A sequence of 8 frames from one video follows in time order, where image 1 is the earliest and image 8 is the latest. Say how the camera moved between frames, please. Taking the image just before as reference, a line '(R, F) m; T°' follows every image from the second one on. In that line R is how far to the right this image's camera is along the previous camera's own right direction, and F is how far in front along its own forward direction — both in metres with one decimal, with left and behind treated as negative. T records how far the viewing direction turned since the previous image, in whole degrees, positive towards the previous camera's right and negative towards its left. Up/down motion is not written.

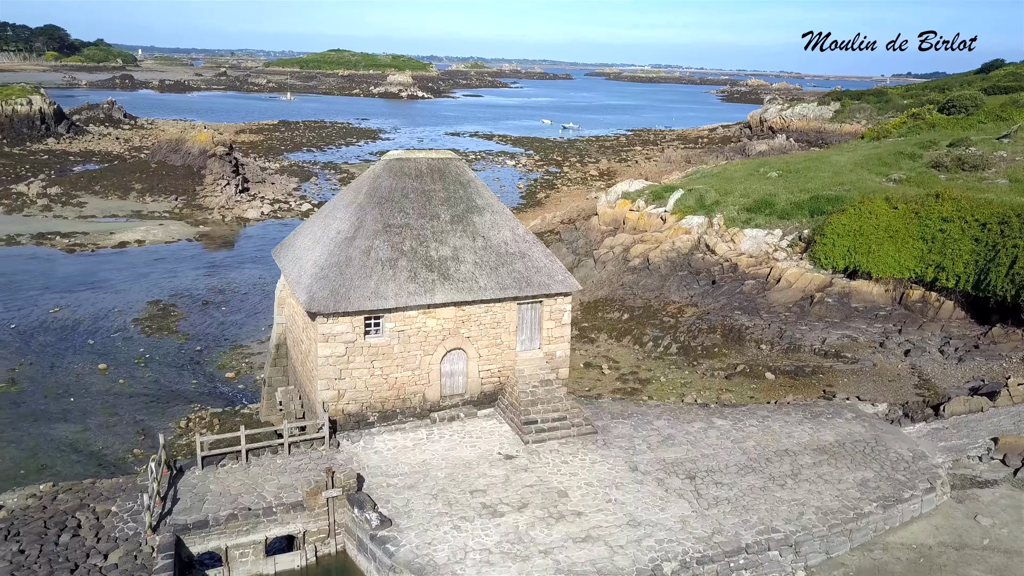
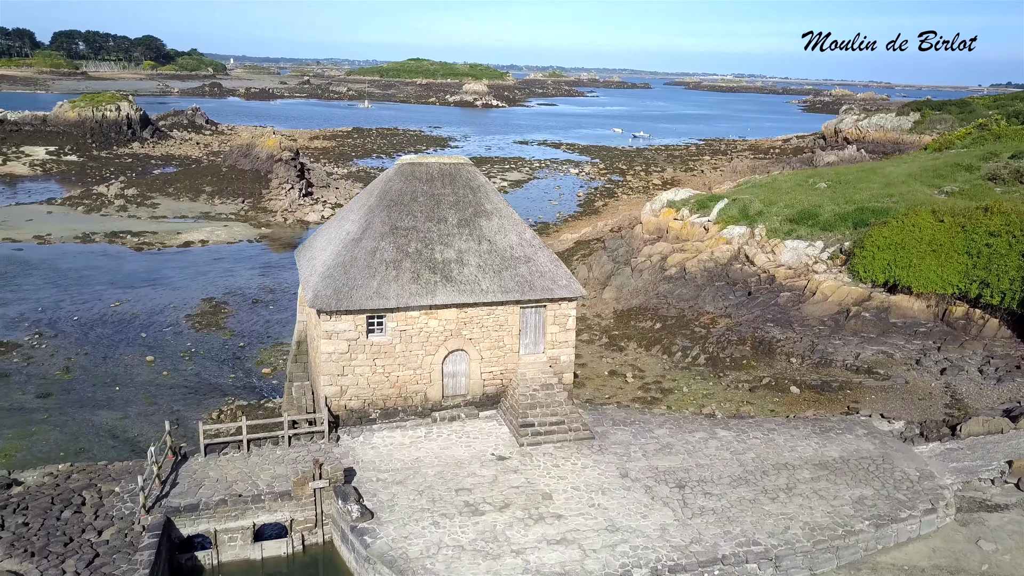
(+1.1, -0.1) m; -5°
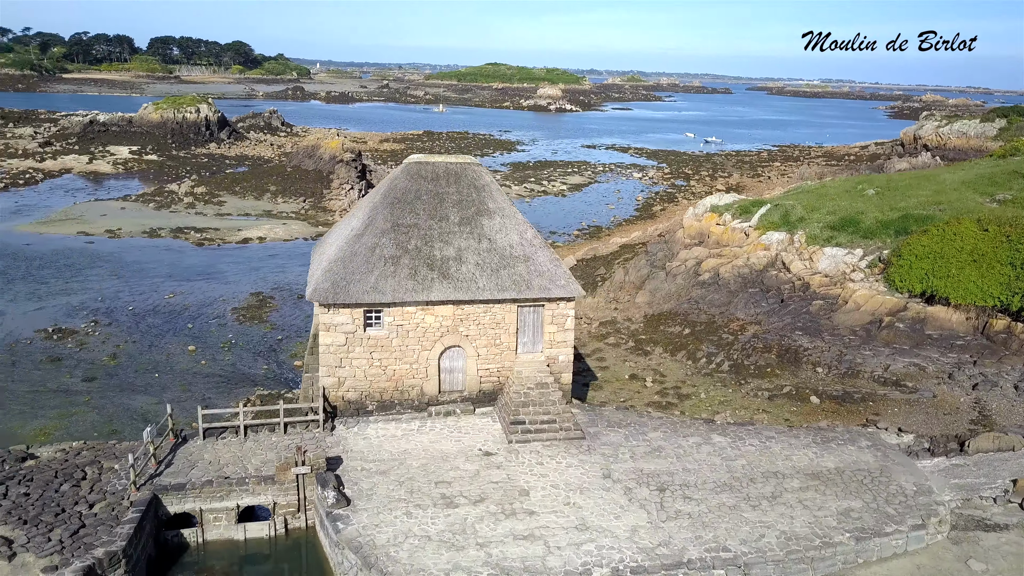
(+1.2, -0.1) m; -5°
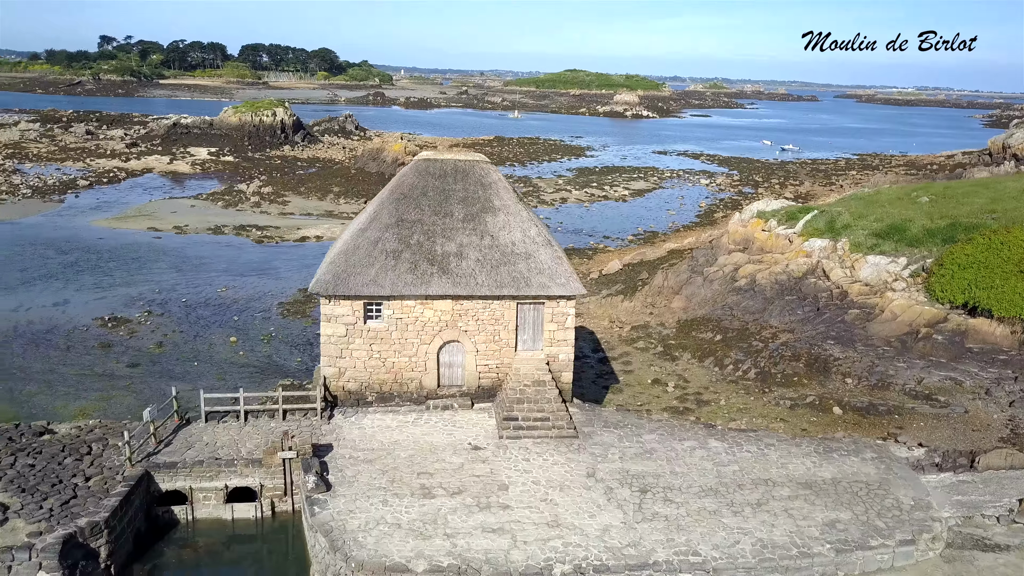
(+1.2, 0.0) m; -5°
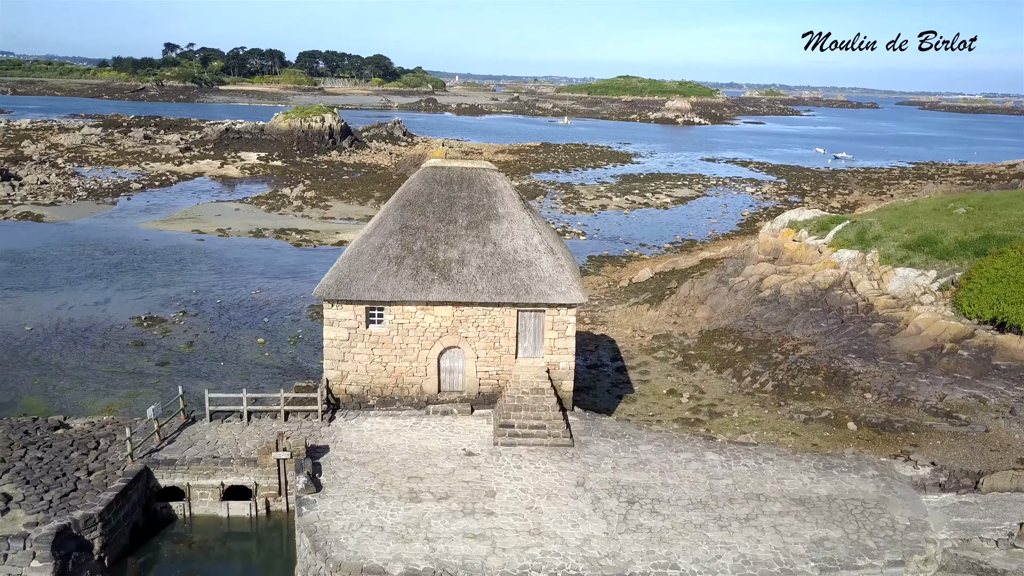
(+0.8, 0.0) m; -4°
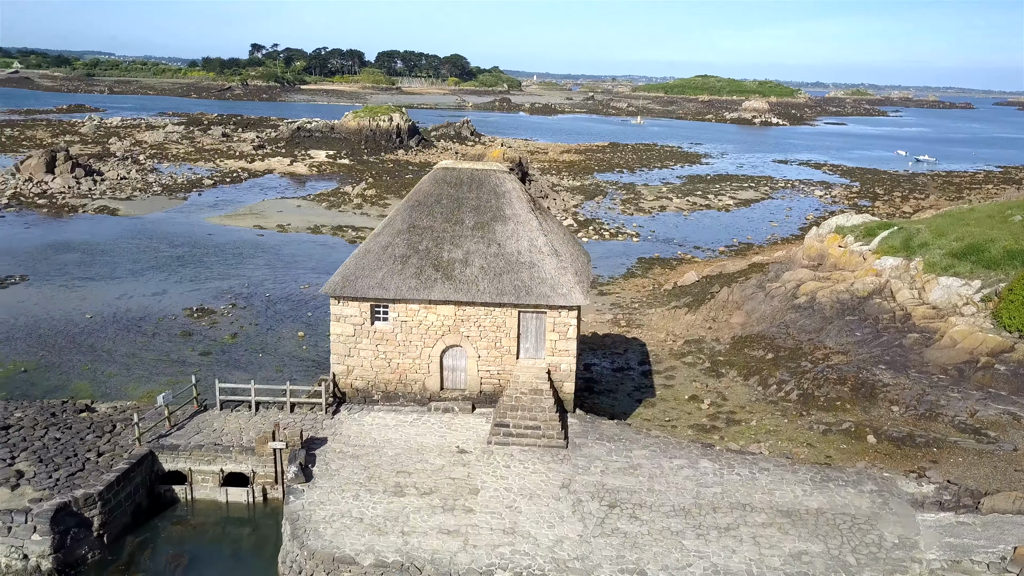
(+1.1, -0.1) m; -5°
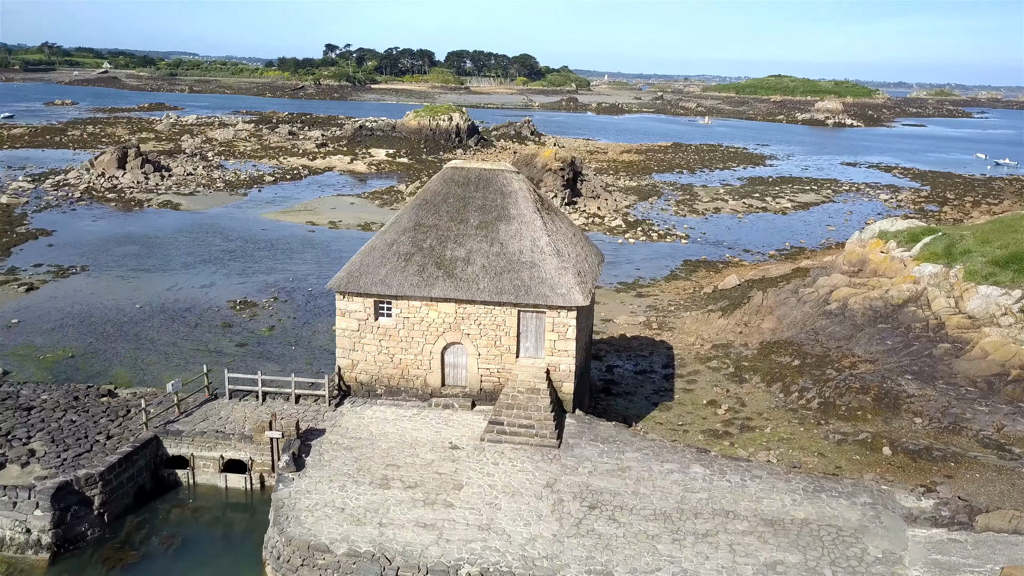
(+1.1, 0.0) m; -5°
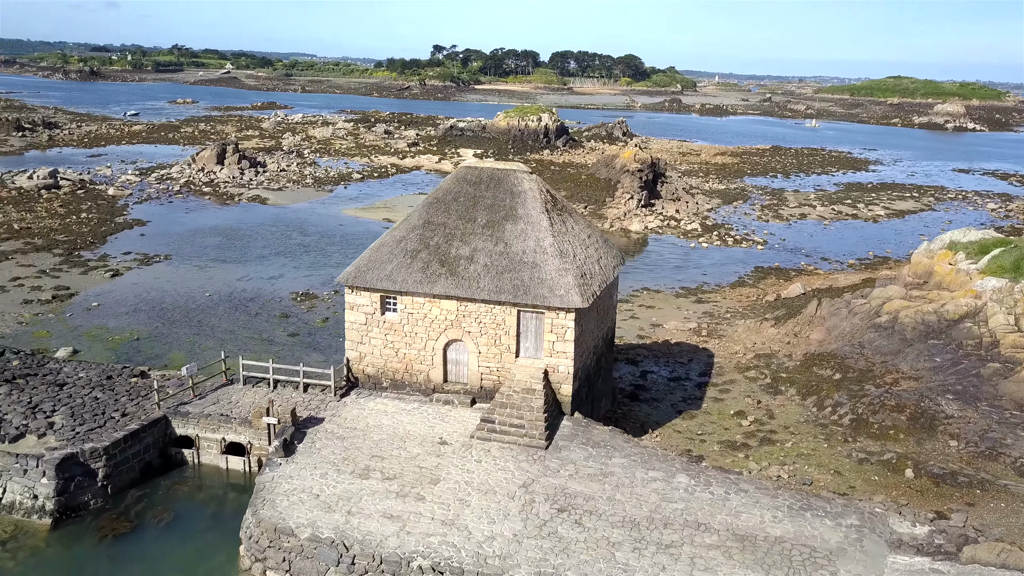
(+1.6, +0.1) m; -7°
